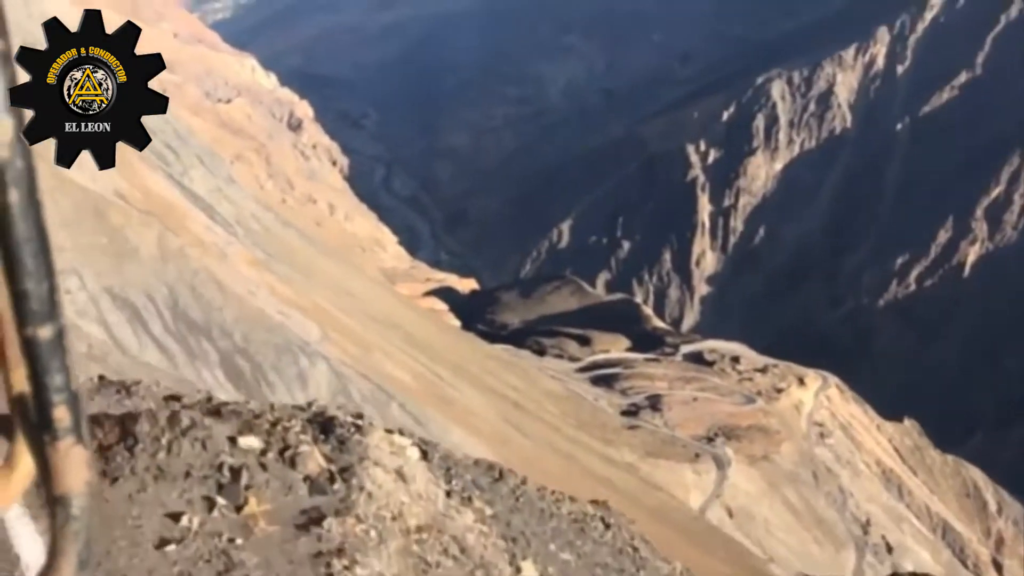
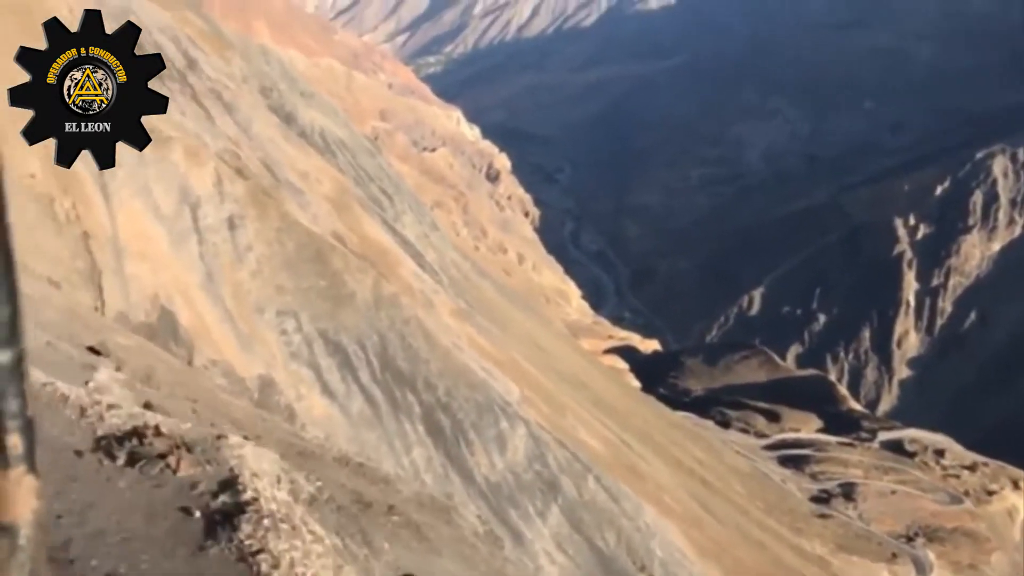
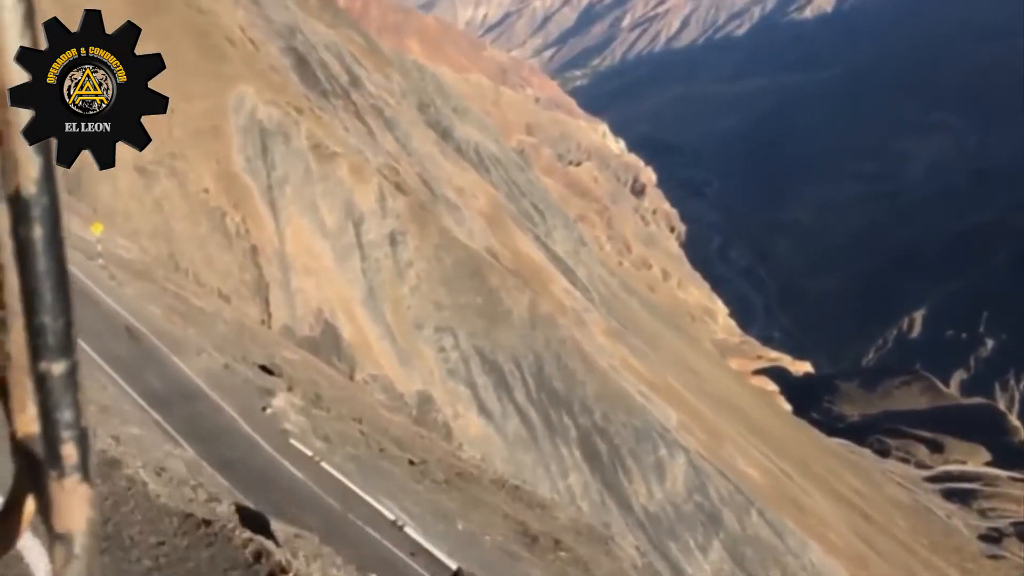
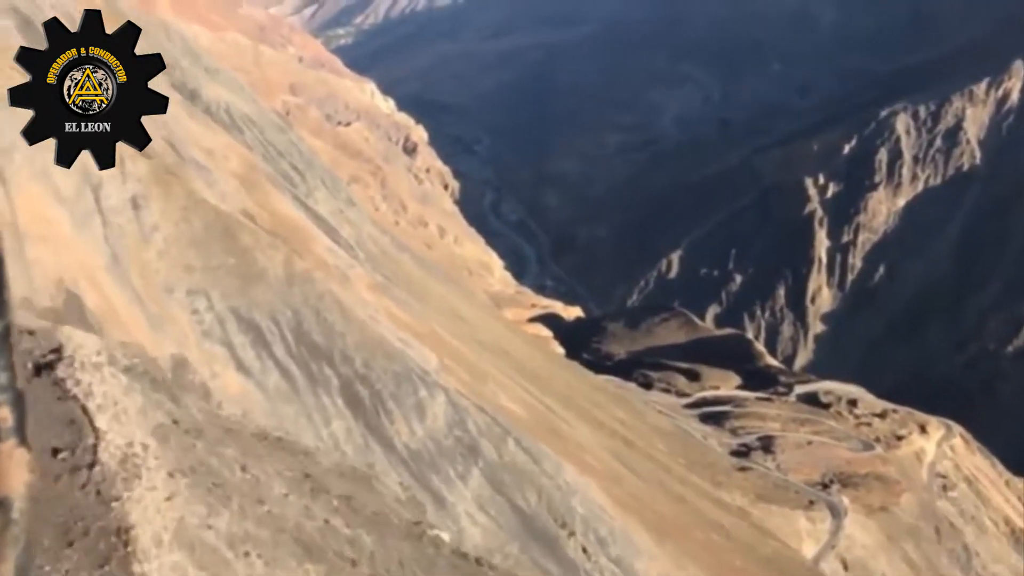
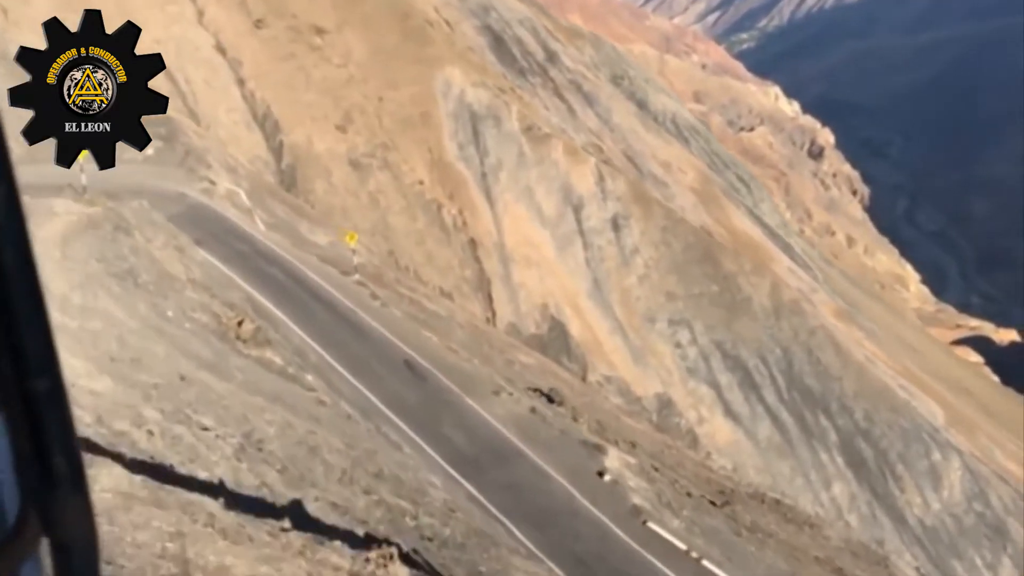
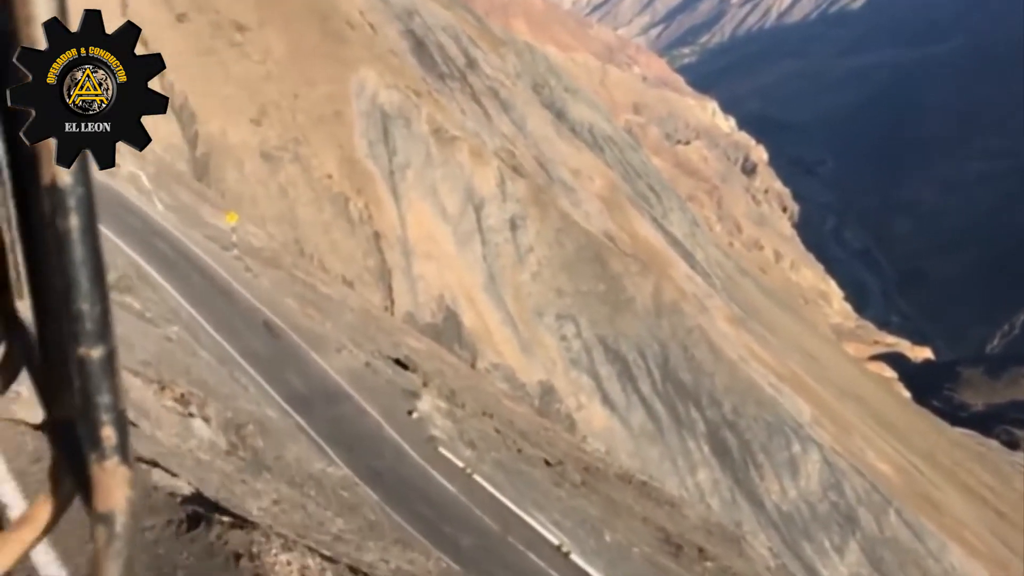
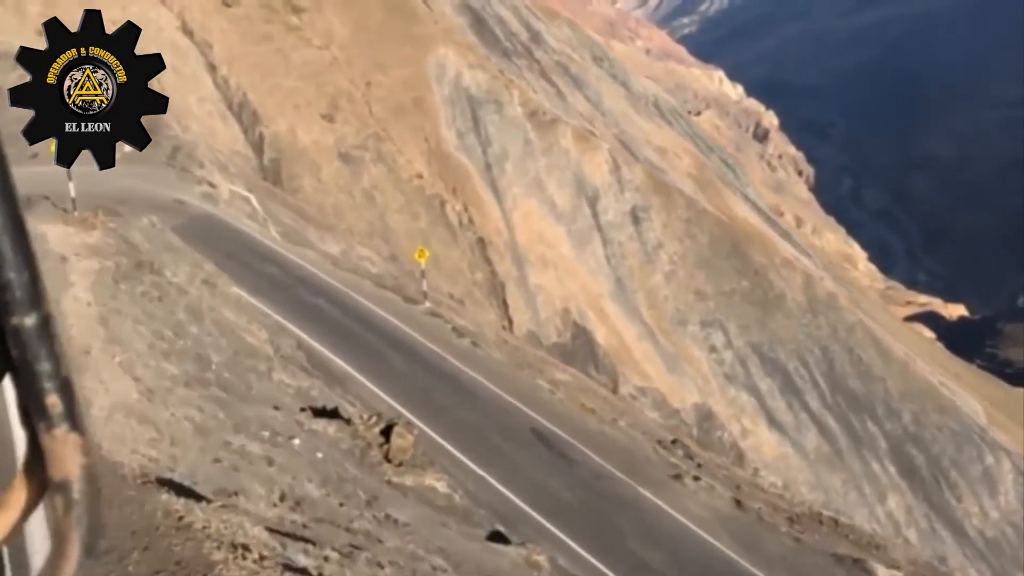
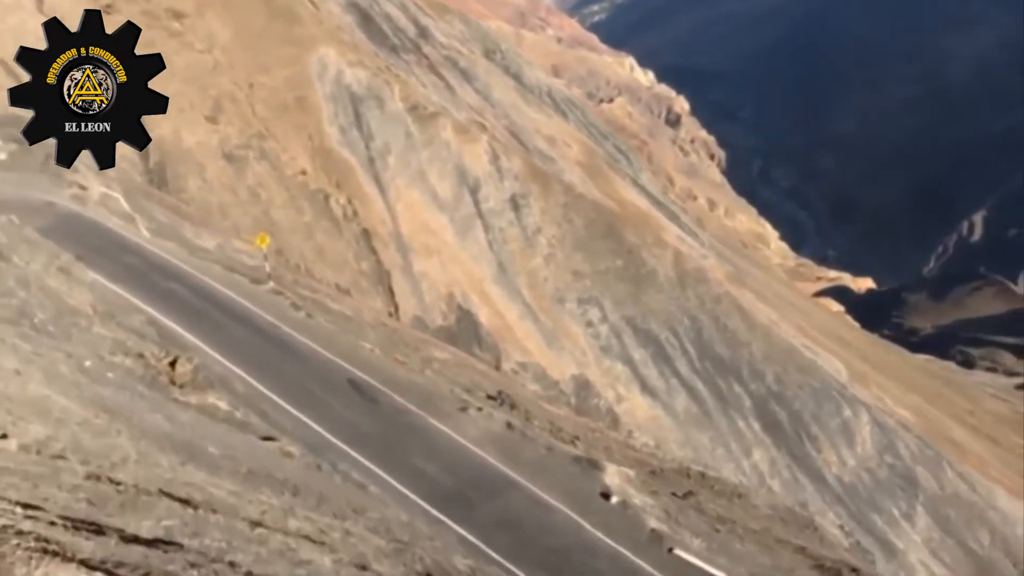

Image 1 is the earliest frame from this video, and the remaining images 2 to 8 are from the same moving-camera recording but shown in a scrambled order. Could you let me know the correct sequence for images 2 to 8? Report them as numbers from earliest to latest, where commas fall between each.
4, 2, 3, 6, 5, 8, 7
